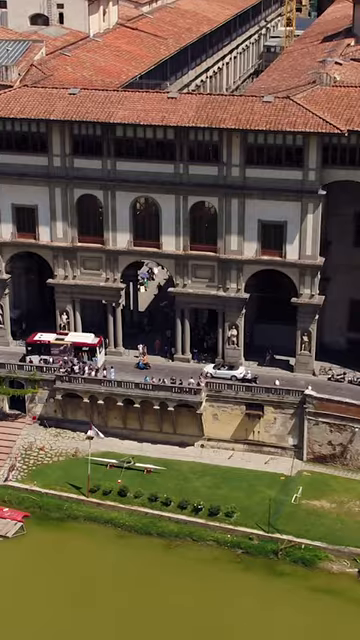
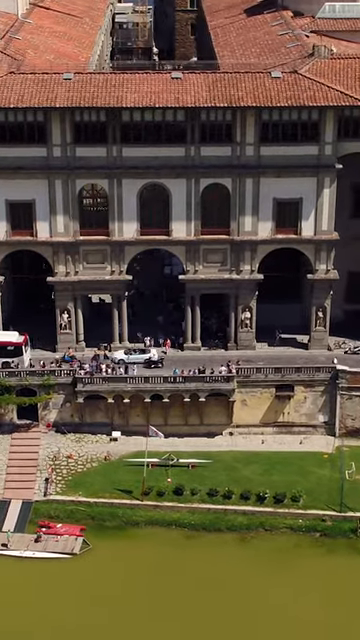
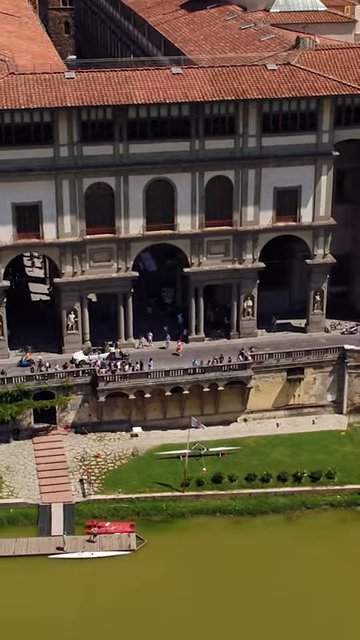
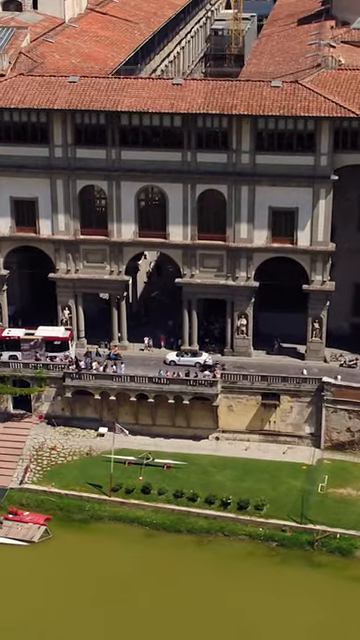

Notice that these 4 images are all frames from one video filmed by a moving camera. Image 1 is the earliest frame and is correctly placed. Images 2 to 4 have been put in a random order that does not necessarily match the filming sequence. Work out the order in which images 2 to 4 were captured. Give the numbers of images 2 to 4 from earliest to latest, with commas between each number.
4, 2, 3
